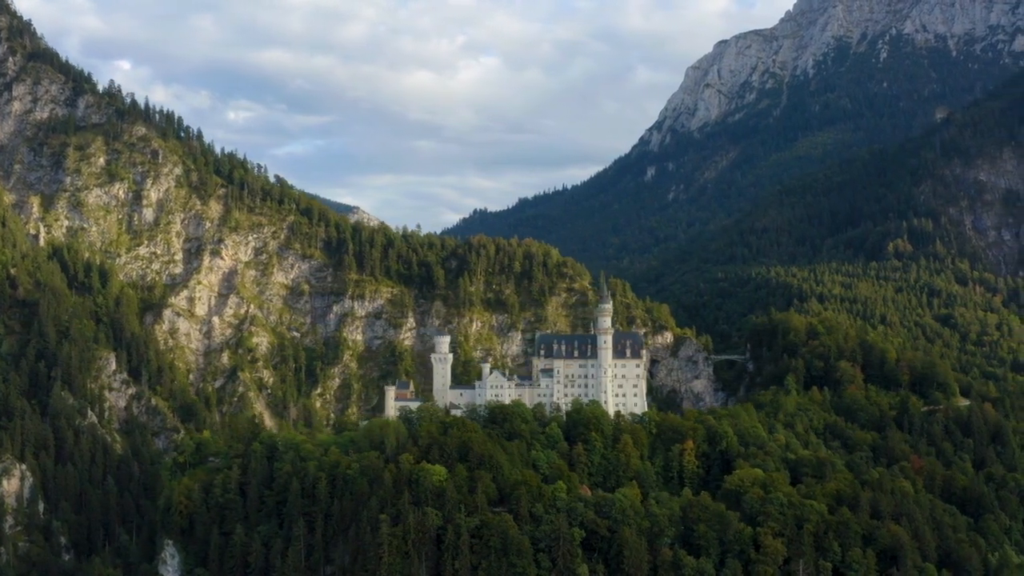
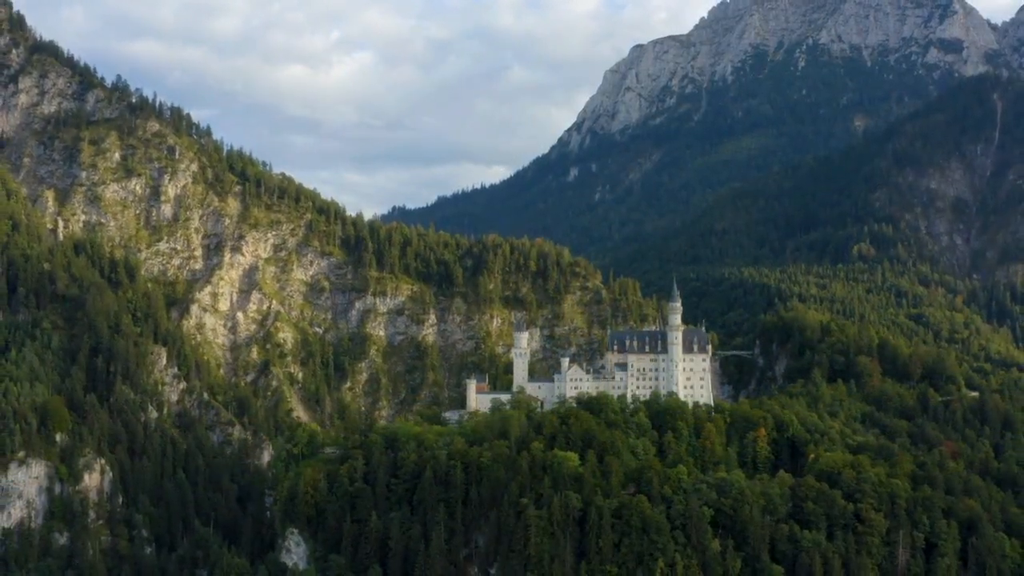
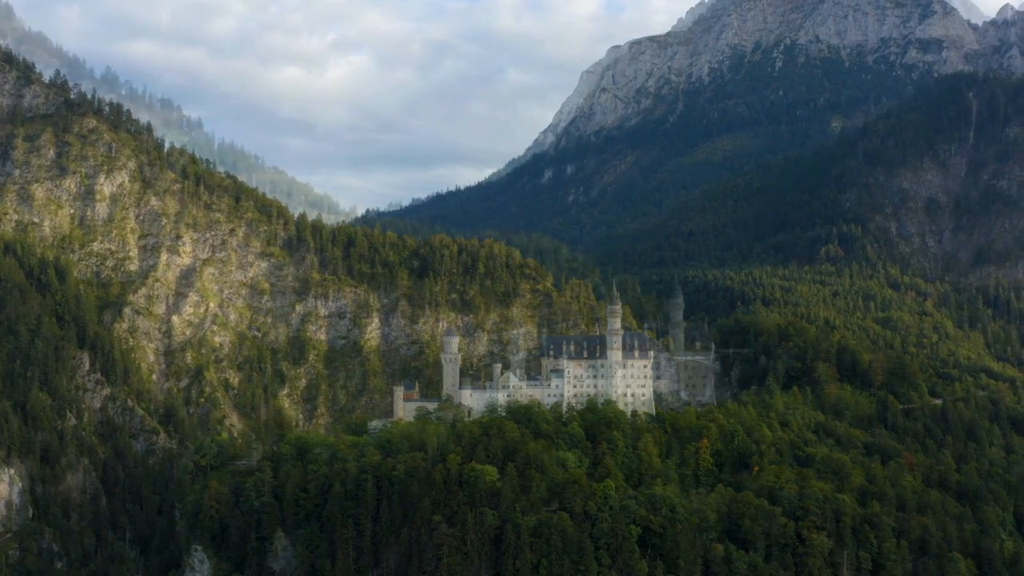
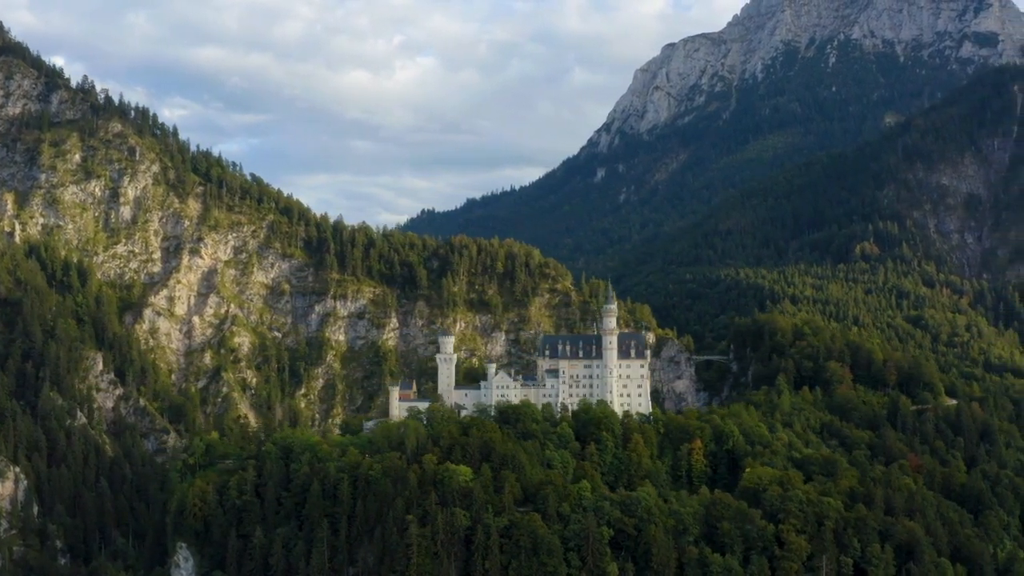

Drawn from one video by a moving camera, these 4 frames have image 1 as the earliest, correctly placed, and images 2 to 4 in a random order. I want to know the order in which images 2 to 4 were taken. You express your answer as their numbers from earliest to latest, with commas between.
4, 3, 2
